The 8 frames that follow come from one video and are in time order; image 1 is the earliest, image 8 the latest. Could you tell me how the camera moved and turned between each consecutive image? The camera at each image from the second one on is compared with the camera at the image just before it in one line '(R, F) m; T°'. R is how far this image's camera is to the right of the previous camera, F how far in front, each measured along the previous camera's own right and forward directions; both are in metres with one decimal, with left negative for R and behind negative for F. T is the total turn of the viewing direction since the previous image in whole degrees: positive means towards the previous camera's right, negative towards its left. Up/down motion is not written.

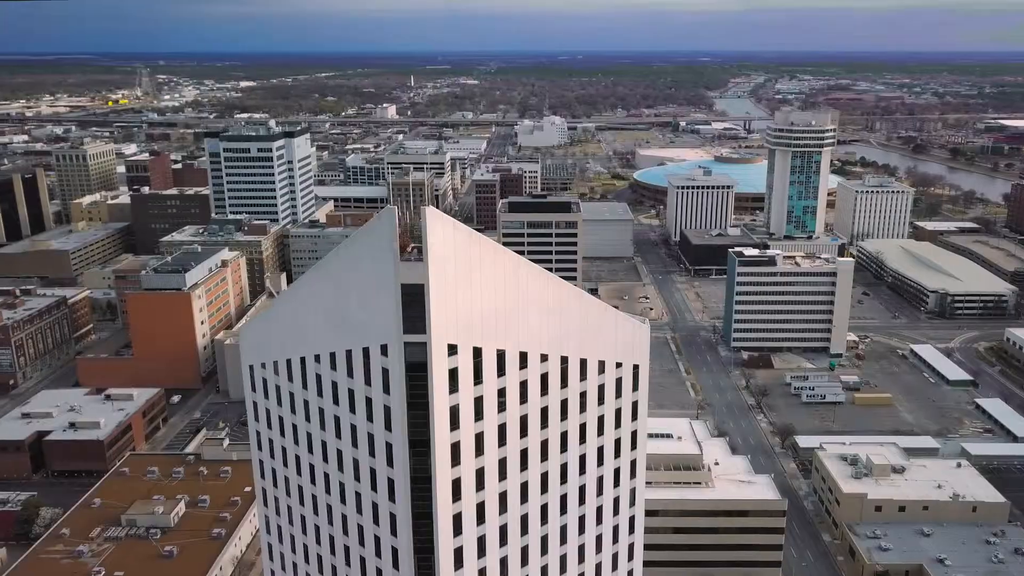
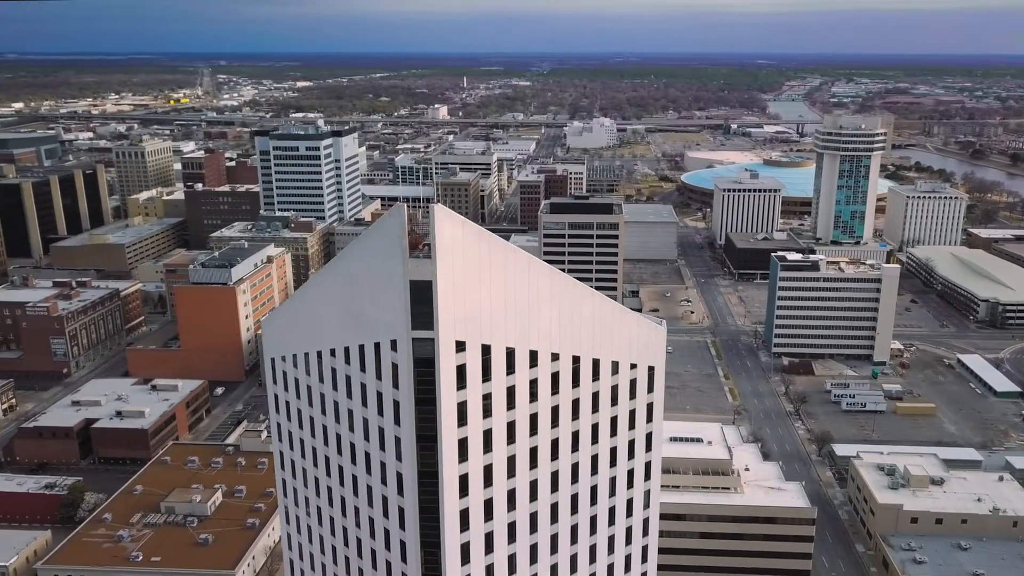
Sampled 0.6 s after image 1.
(+1.1, -0.1) m; -3°
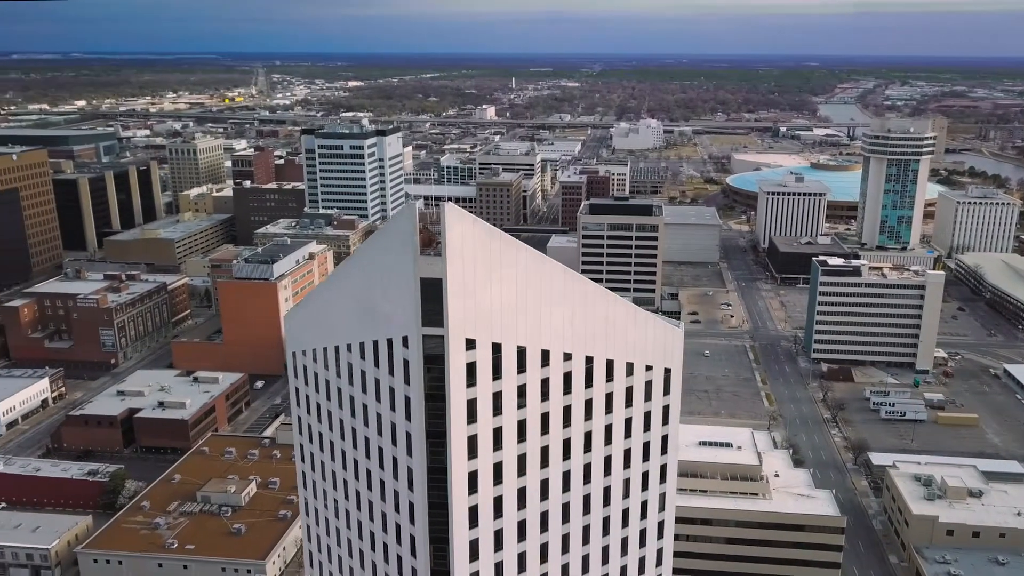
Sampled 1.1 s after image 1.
(+0.9, -0.1) m; -3°
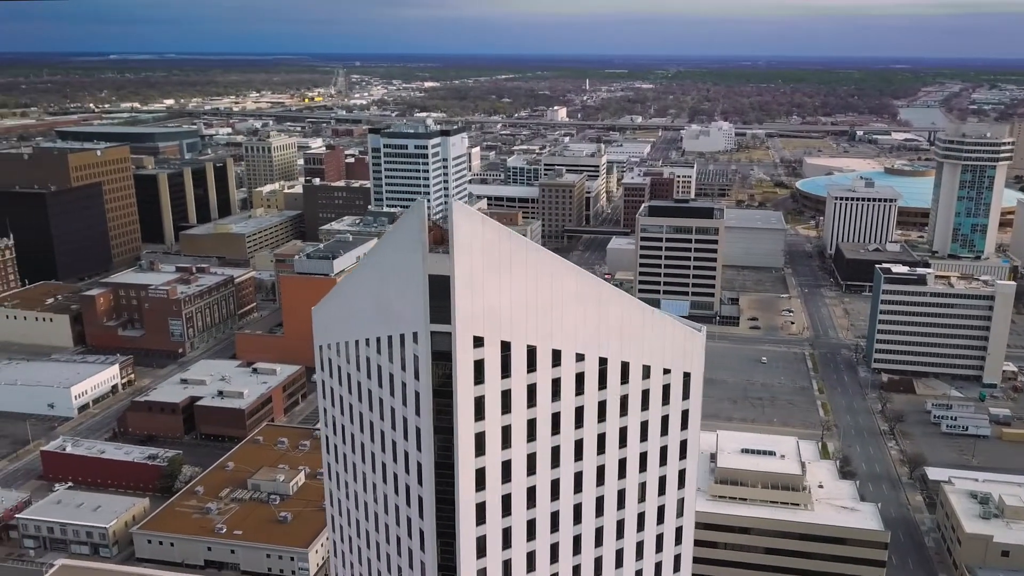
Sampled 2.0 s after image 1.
(+1.6, 0.0) m; -5°
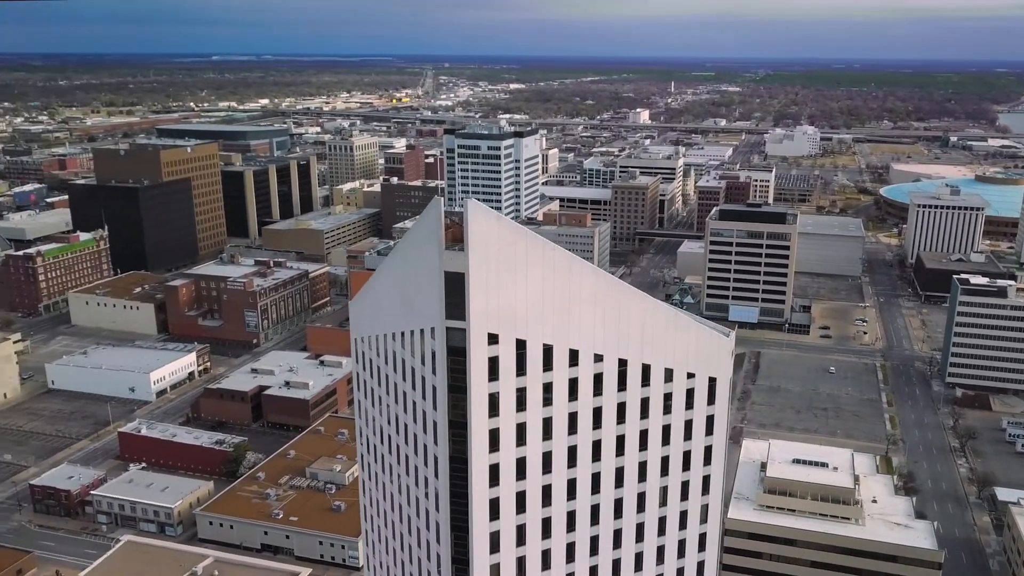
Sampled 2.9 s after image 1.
(+1.7, -0.1) m; -5°
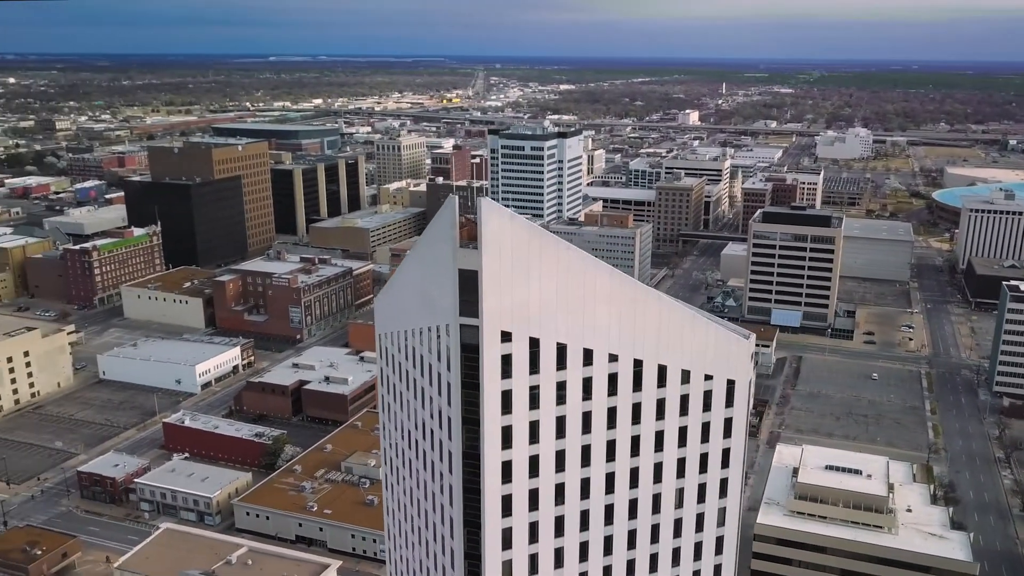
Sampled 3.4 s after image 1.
(+0.9, -0.1) m; -3°
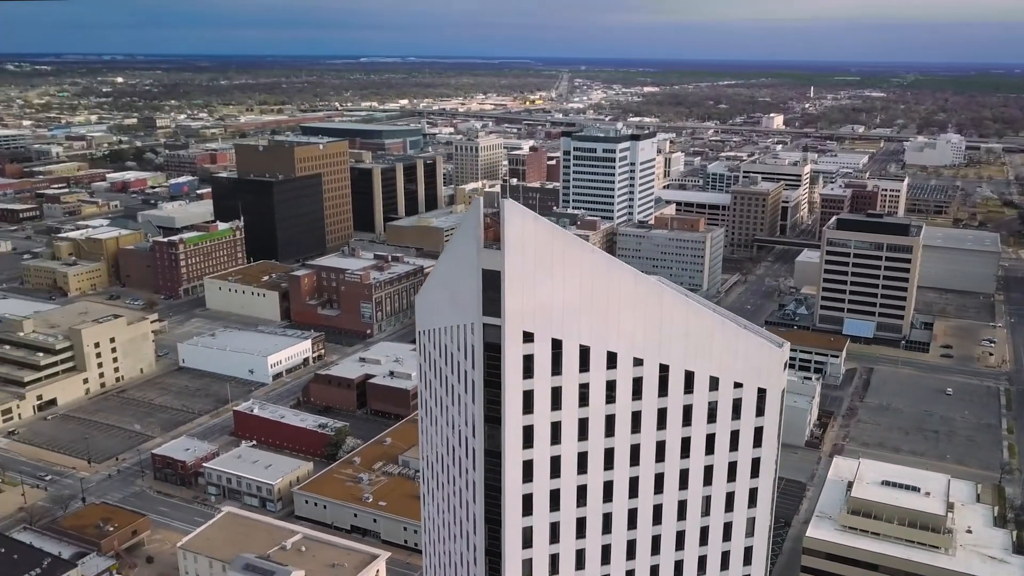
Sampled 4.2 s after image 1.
(+1.5, -0.1) m; -5°
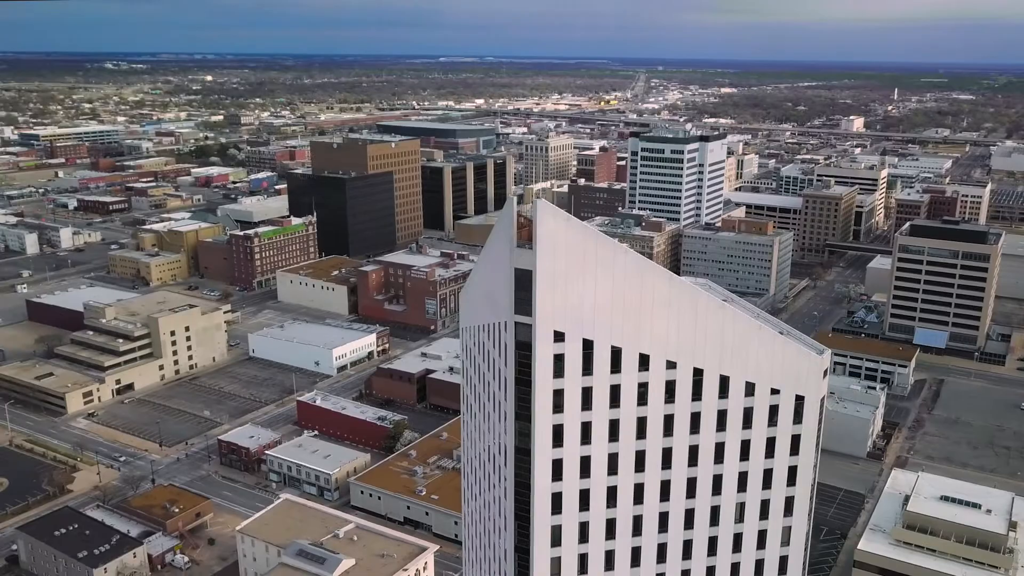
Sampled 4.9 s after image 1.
(+1.0, -0.1) m; -5°
